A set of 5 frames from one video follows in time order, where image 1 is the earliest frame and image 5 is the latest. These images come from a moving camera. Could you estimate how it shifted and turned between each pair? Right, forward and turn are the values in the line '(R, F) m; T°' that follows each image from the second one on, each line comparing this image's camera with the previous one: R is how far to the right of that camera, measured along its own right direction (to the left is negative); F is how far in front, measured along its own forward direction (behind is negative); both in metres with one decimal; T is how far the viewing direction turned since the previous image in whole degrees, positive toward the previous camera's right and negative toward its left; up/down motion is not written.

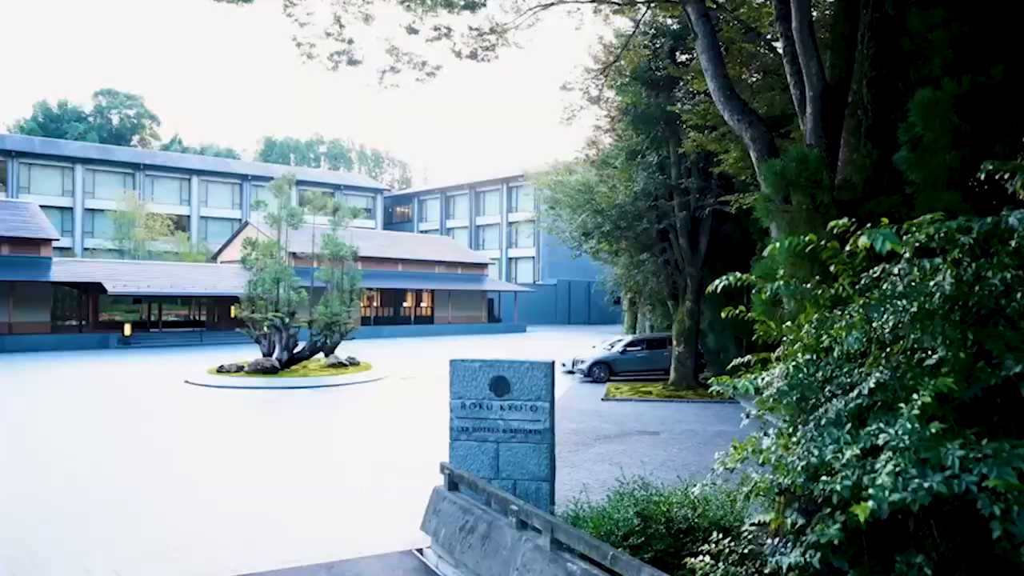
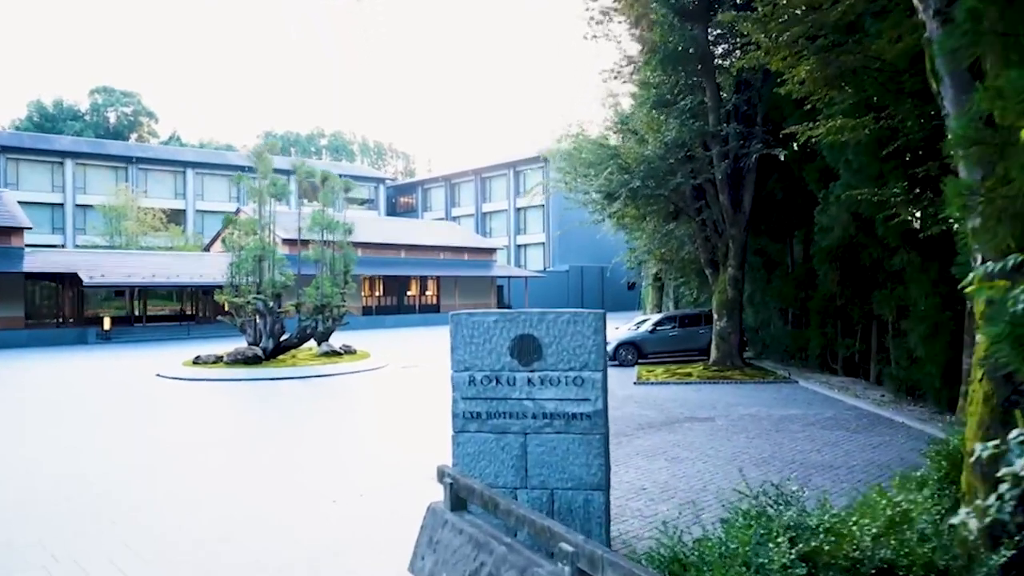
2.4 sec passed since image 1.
(-0.1, +2.3) m; -1°
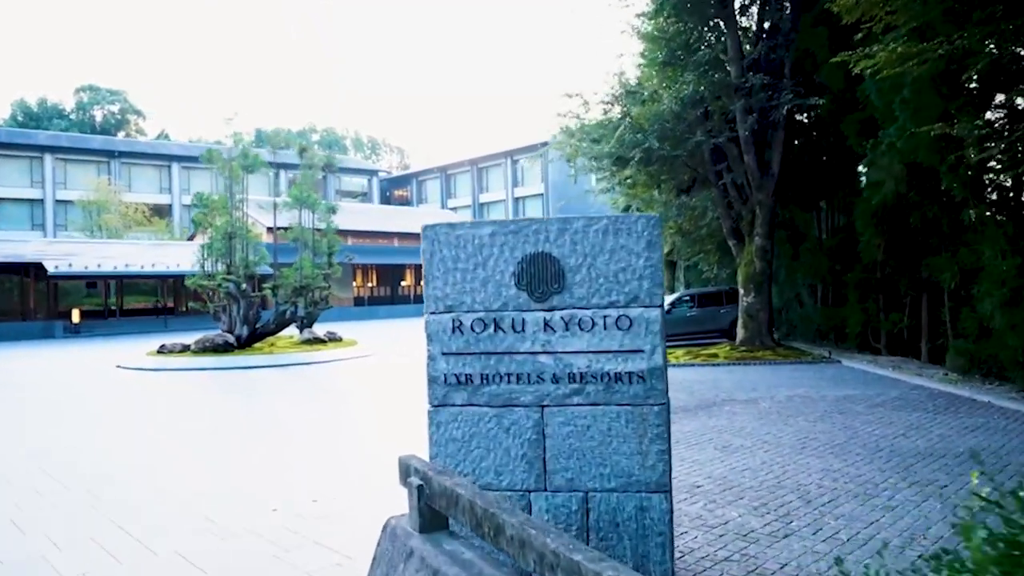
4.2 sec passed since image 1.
(0.0, +1.7) m; 0°
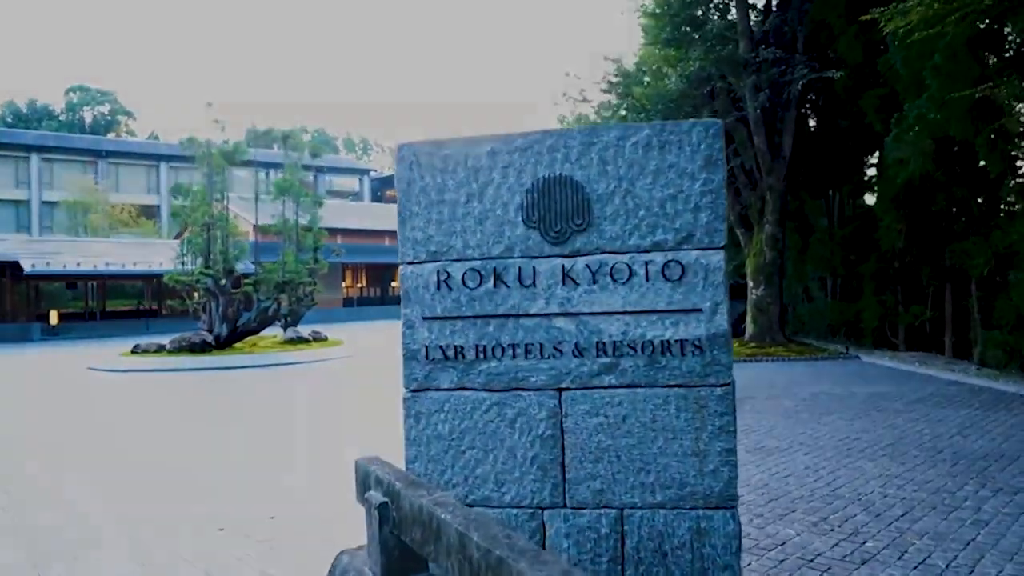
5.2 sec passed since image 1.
(0.0, +0.9) m; +1°
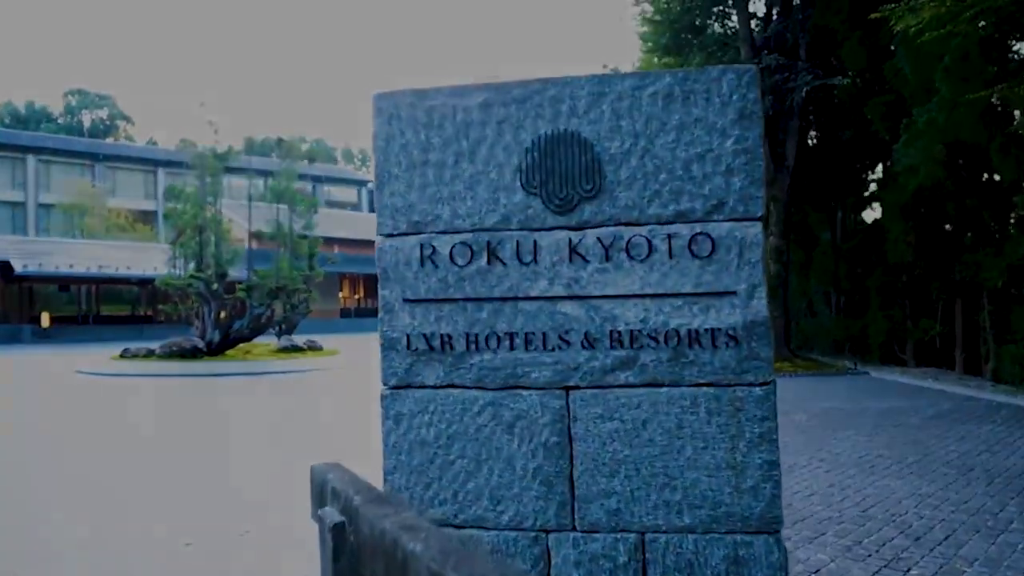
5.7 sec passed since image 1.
(0.0, +0.4) m; 0°
